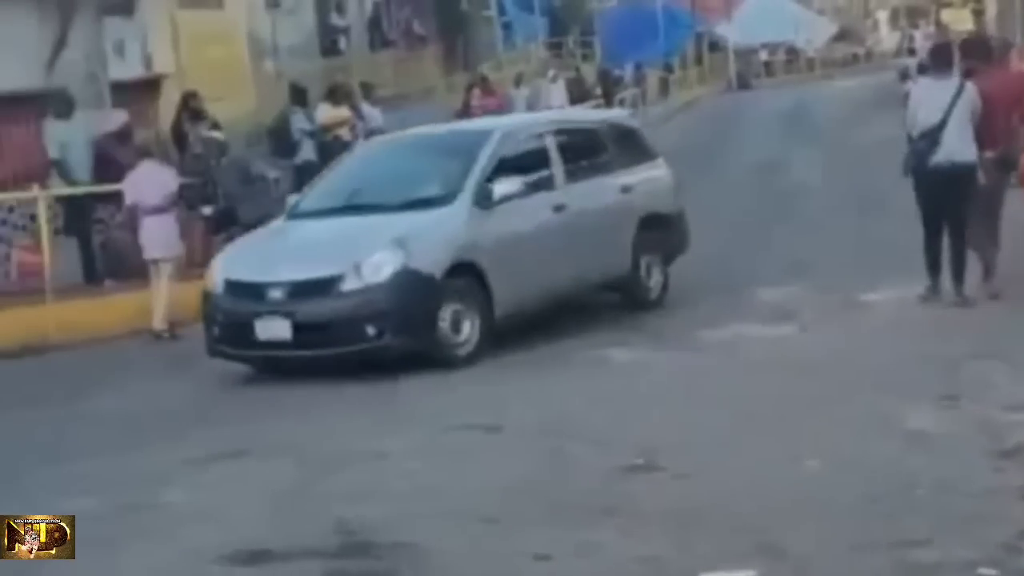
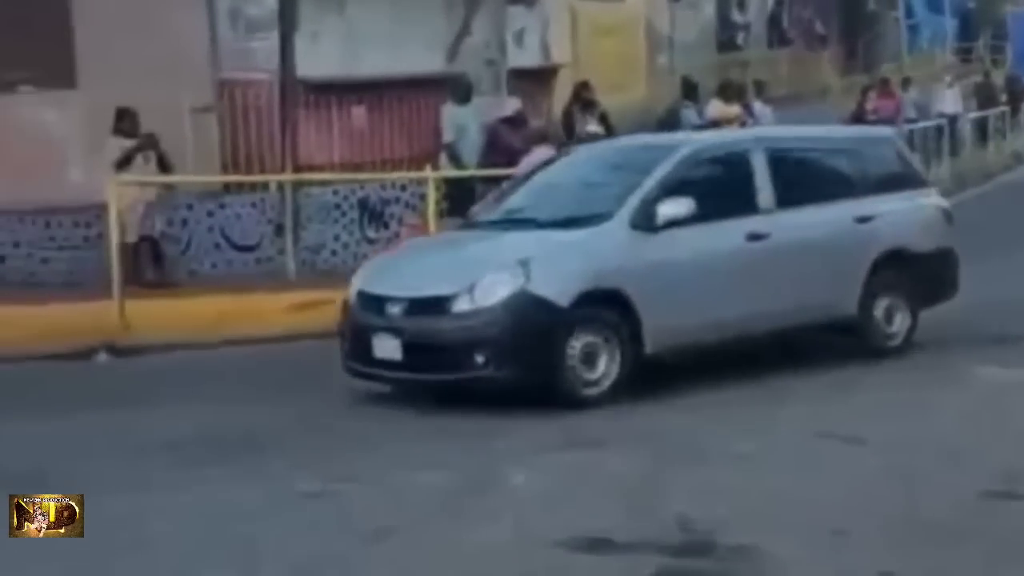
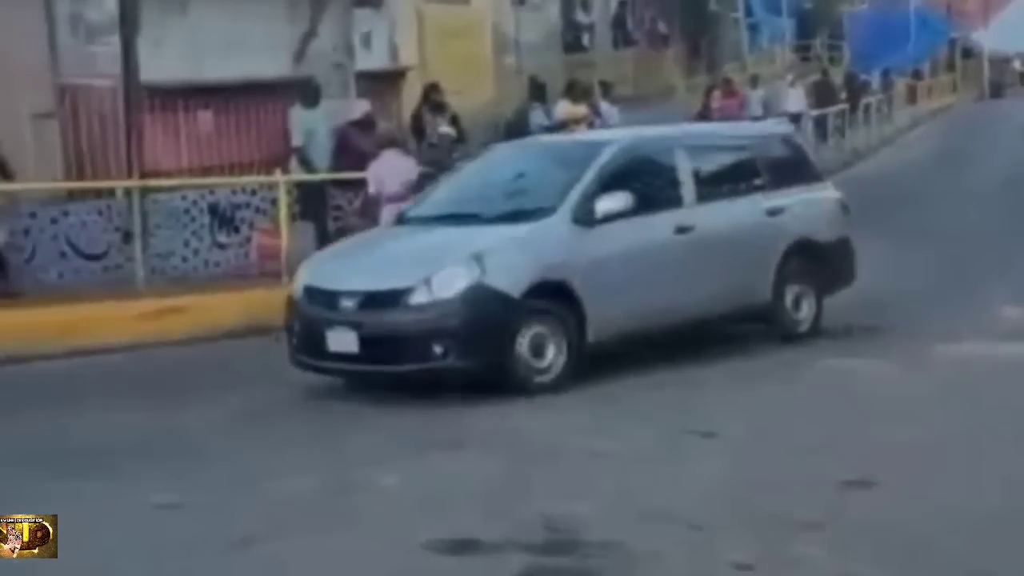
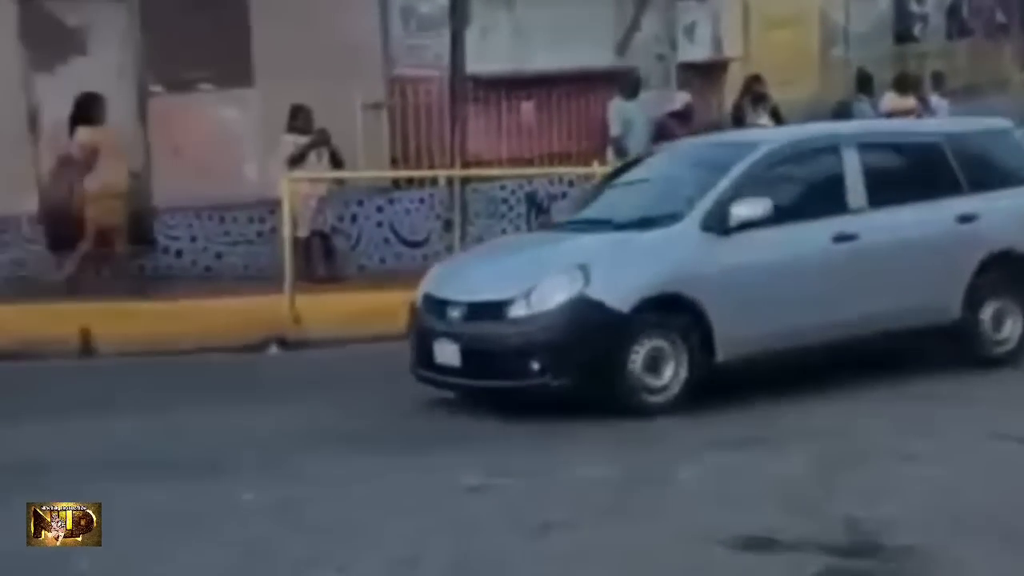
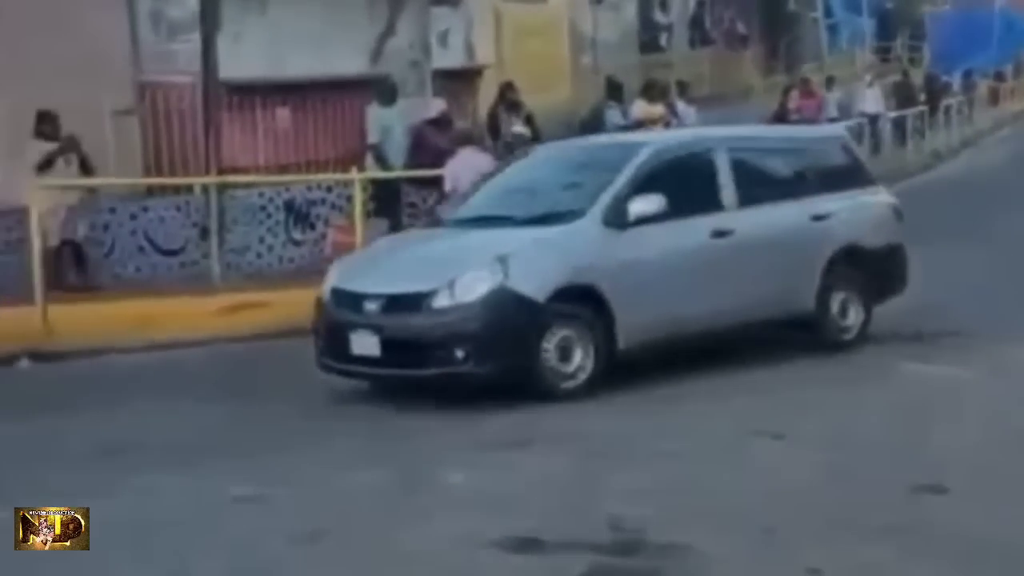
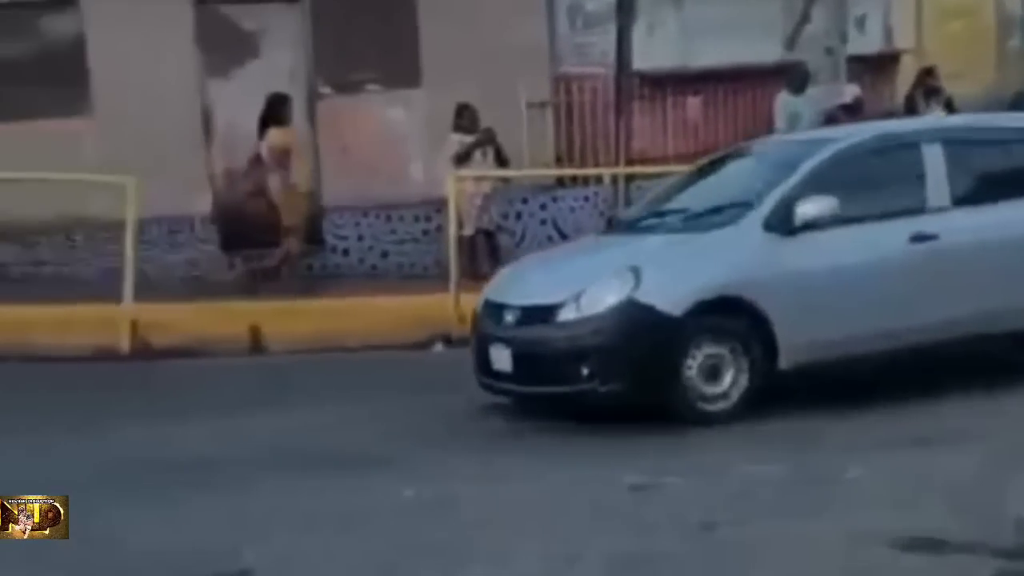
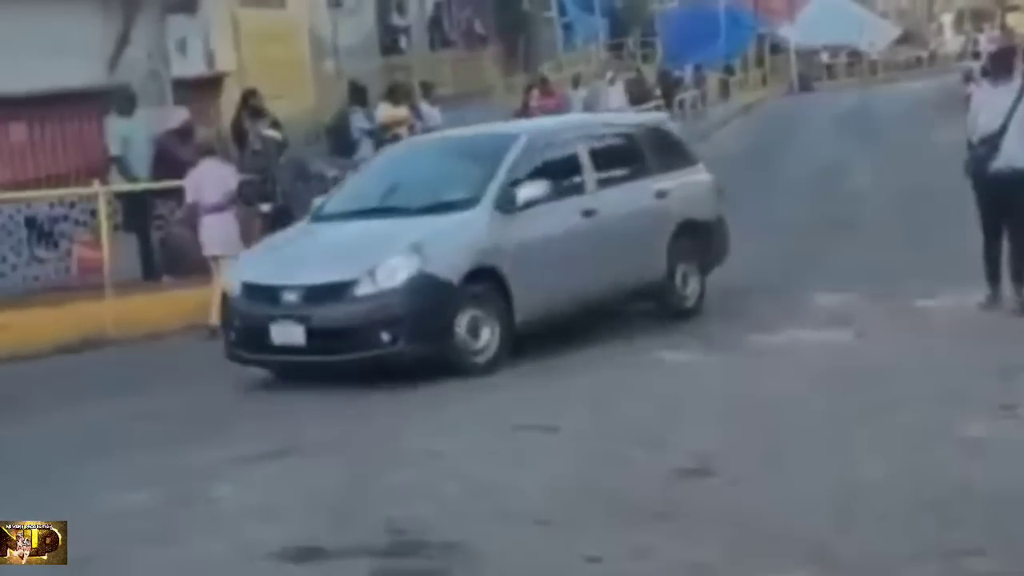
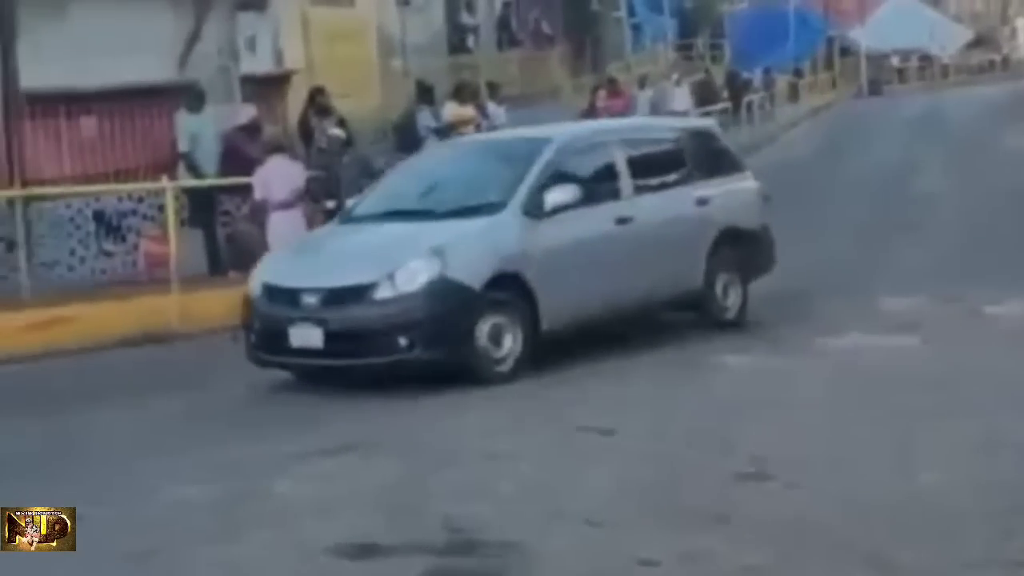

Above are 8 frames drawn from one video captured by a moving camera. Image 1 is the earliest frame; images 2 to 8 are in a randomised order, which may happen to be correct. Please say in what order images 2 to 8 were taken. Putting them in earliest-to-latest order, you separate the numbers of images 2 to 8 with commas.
7, 8, 3, 5, 2, 4, 6
